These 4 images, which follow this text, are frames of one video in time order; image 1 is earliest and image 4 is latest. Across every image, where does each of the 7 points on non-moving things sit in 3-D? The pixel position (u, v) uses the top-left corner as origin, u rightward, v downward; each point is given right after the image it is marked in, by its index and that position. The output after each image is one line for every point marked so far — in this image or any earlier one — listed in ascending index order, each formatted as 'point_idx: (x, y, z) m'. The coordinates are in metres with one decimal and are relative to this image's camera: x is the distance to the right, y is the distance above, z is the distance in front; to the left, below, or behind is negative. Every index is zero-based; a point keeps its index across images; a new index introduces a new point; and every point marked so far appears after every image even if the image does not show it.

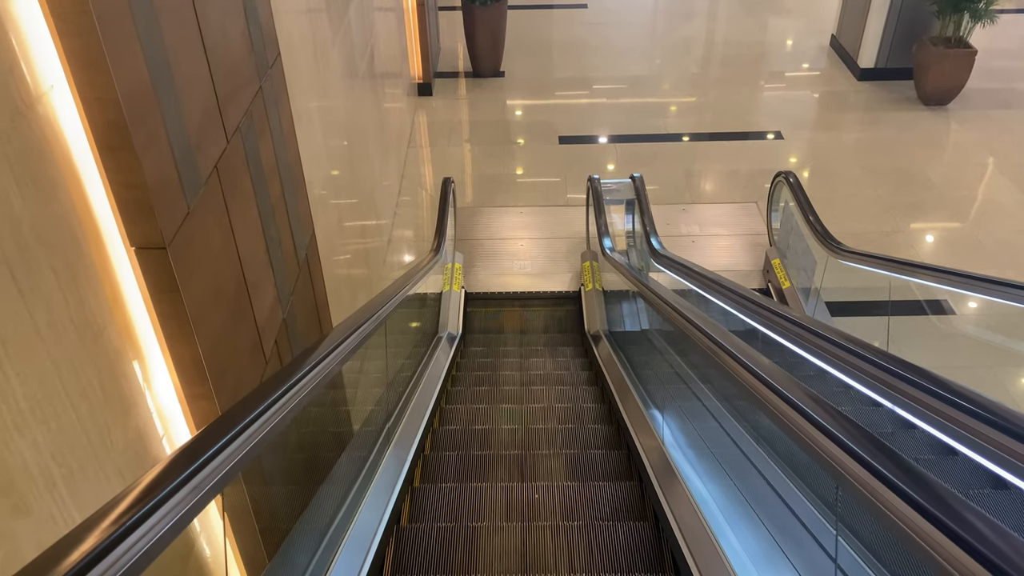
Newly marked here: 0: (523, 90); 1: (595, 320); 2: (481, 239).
0: (+0.1, +2.1, +8.3) m
1: (+0.6, -0.2, +5.2) m
2: (-0.3, +0.4, +6.3) m
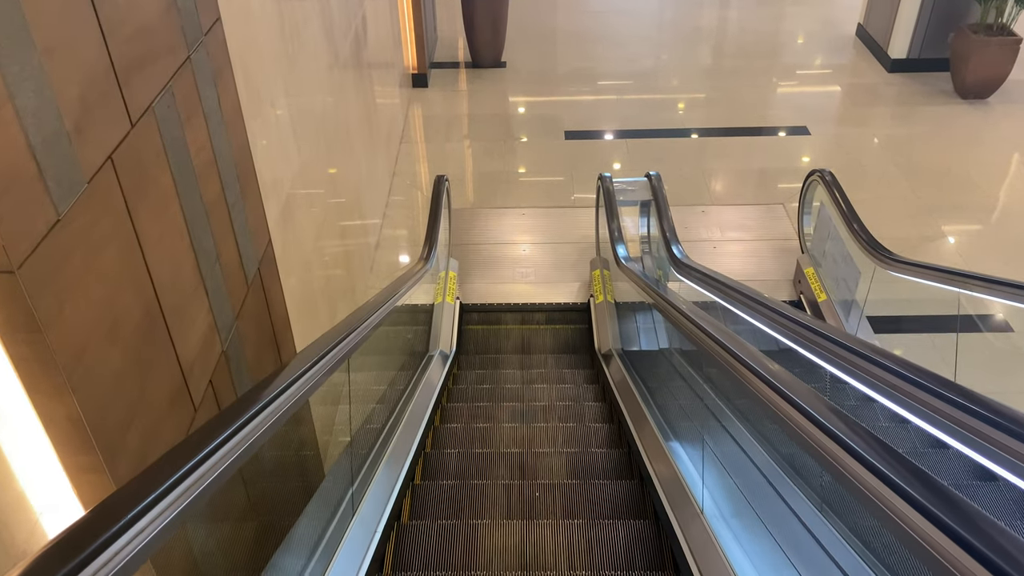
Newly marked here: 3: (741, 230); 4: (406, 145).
0: (+0.1, +2.1, +7.8) m
1: (+0.6, -0.3, +4.6) m
2: (-0.3, +0.3, +5.7) m
3: (+1.6, +0.4, +5.5) m
4: (-0.9, +1.2, +6.7) m
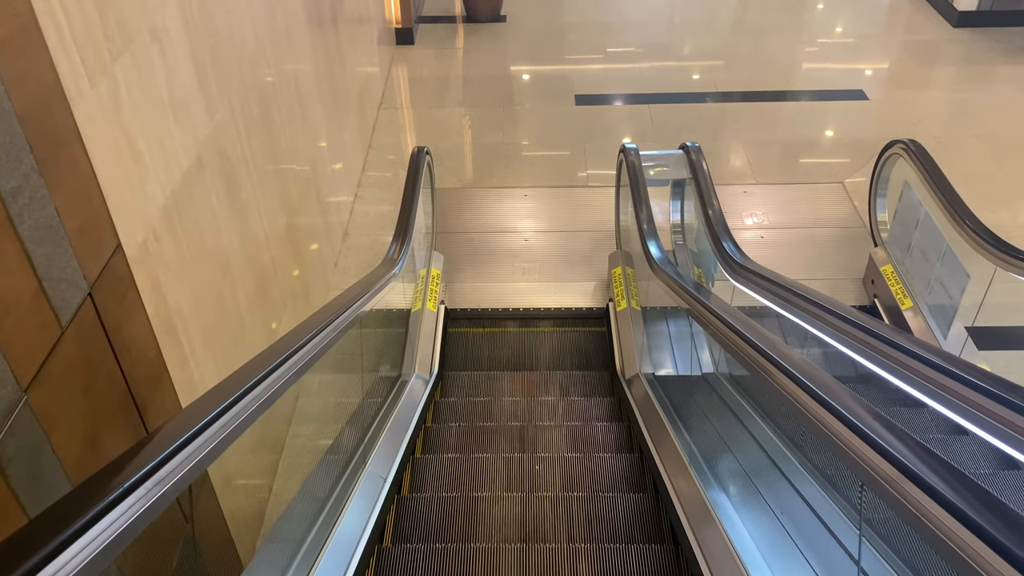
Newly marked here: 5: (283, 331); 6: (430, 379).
0: (+0.1, +2.2, +6.8) m
1: (+0.6, -0.3, +3.7) m
2: (-0.3, +0.4, +4.8) m
3: (+1.6, +0.4, +4.5) m
4: (-0.9, +1.3, +5.7) m
5: (-0.9, -0.2, +3.1) m
6: (-0.4, -0.4, +3.6) m
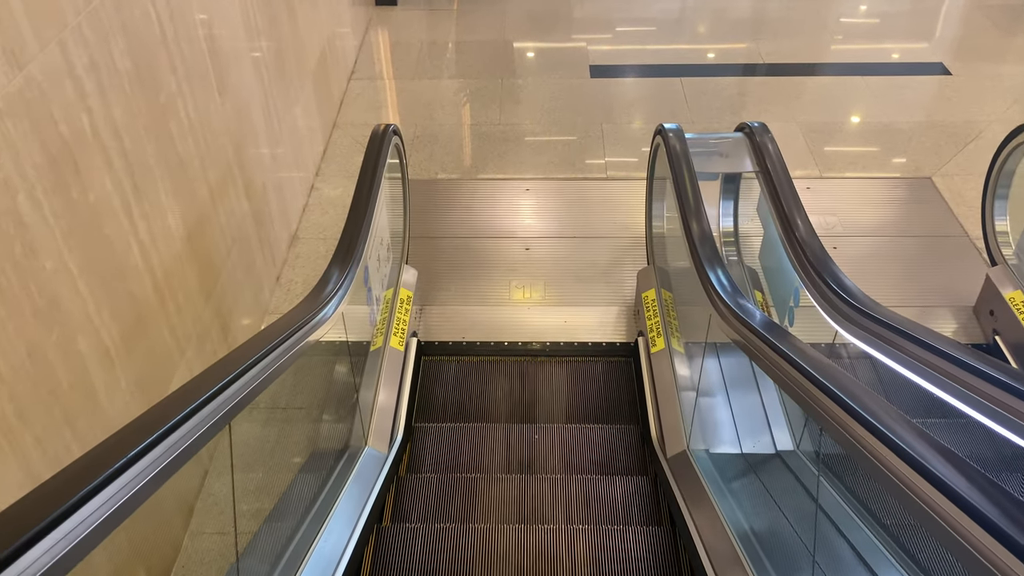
0: (+0.1, +2.1, +5.8) m
1: (+0.5, -0.4, +2.8) m
2: (-0.3, +0.3, +3.8) m
3: (+1.6, +0.3, +3.6) m
4: (-0.9, +1.3, +4.8) m
5: (-0.9, -0.3, +2.1) m
6: (-0.4, -0.5, +2.7) m
